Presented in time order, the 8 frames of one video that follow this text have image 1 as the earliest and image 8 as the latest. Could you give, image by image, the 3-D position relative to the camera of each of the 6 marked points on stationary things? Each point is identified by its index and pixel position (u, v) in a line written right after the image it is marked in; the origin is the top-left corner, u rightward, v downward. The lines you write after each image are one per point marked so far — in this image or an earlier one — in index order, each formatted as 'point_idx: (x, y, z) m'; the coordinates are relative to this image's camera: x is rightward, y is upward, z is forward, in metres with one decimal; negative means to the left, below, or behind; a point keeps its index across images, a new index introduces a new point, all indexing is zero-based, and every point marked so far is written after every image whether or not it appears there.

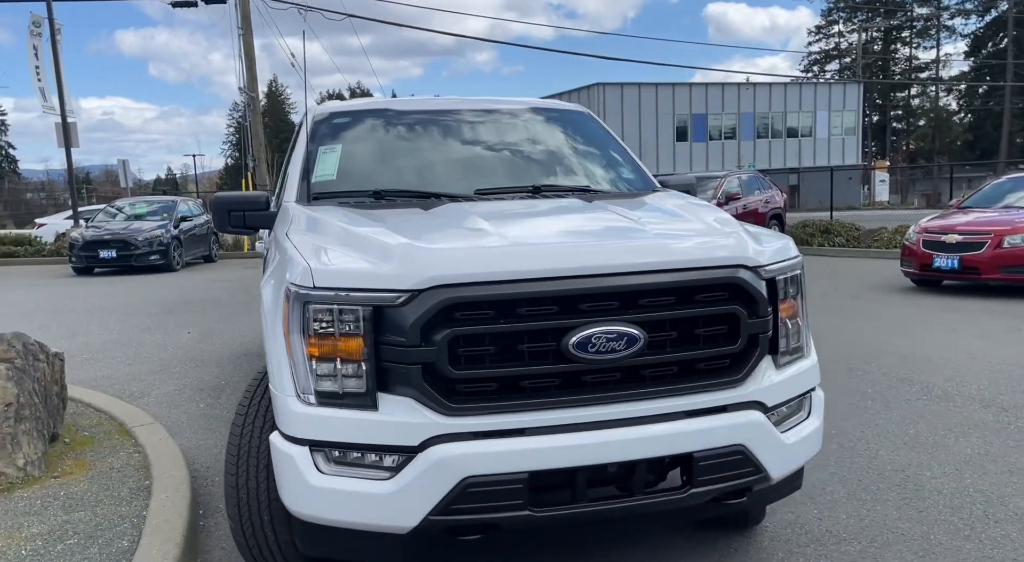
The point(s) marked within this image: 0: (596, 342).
0: (+0.3, -0.2, +2.2) m
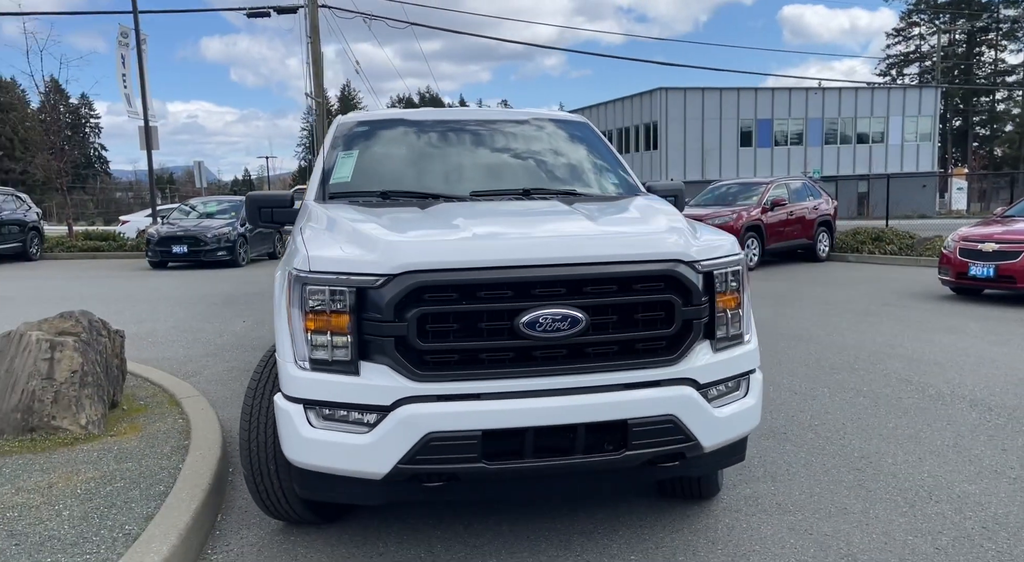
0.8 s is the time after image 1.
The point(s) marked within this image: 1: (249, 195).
0: (+0.1, -0.2, +2.6) m
1: (-1.5, +0.5, +4.0) m
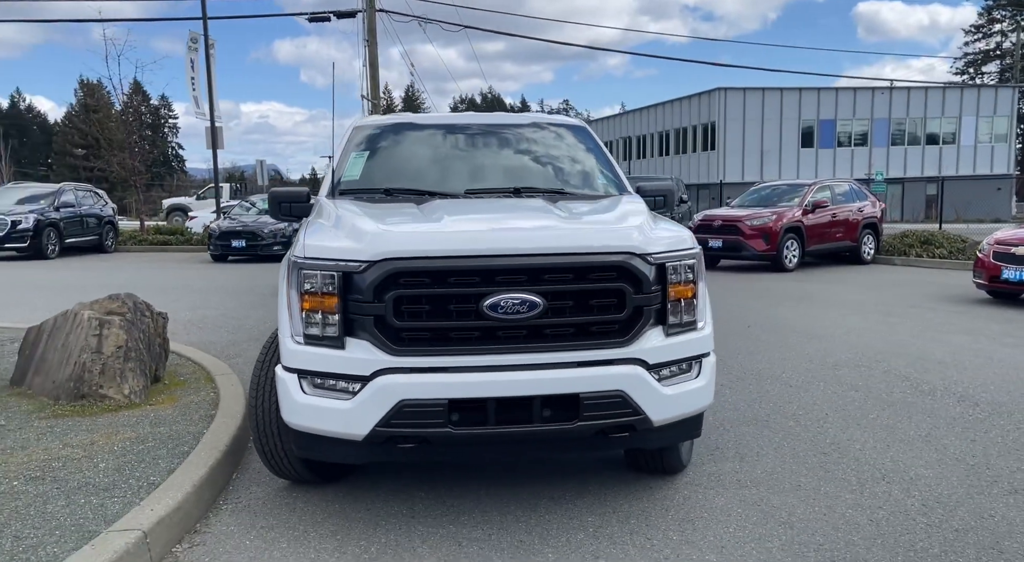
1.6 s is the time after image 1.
0: (0.0, -0.1, +3.0) m
1: (-1.5, +0.6, +4.5) m
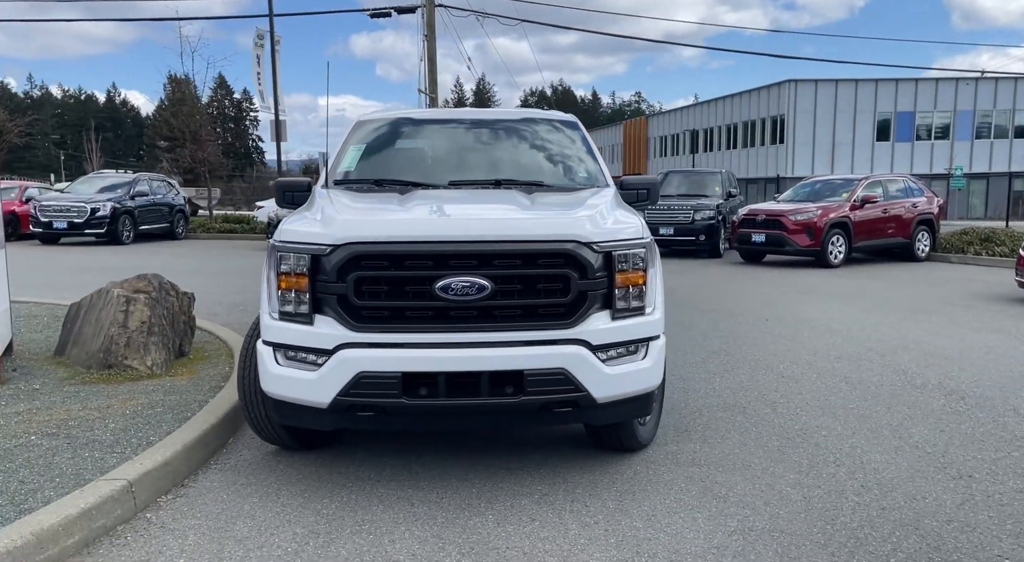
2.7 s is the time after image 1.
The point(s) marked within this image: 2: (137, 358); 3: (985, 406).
0: (-0.3, 0.0, +3.3) m
1: (-1.6, +0.7, +4.9) m
2: (-2.8, -0.6, +5.1) m
3: (+3.2, -0.8, +4.7) m
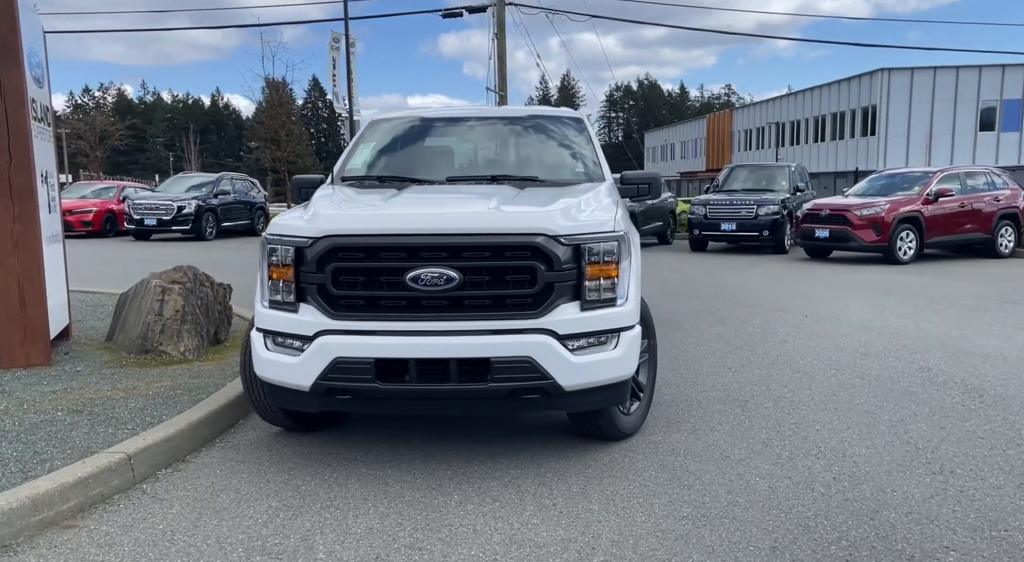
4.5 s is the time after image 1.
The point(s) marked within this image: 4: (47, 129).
0: (-0.4, 0.0, +3.4) m
1: (-1.6, +0.7, +5.2) m
2: (-2.7, -0.5, +5.5) m
3: (+3.2, -0.8, +4.5) m
4: (-4.0, +1.3, +6.0) m
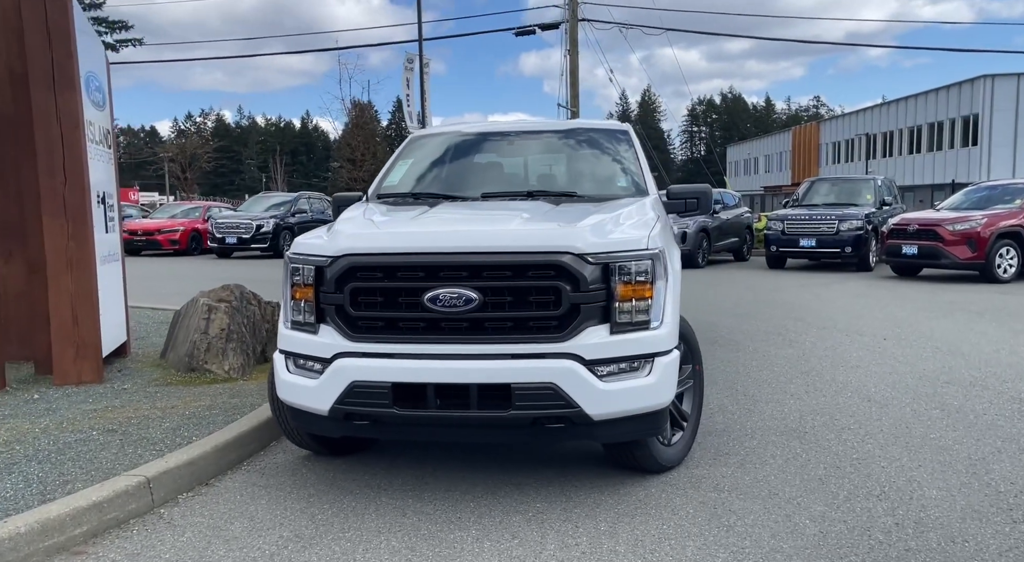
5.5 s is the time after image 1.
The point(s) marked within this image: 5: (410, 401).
0: (-0.3, -0.1, +3.3) m
1: (-1.3, +0.6, +5.1) m
2: (-2.4, -0.7, +5.6) m
3: (+3.4, -0.9, +3.9) m
4: (-3.6, +1.2, +6.3) m
5: (-0.5, -0.6, +3.3) m
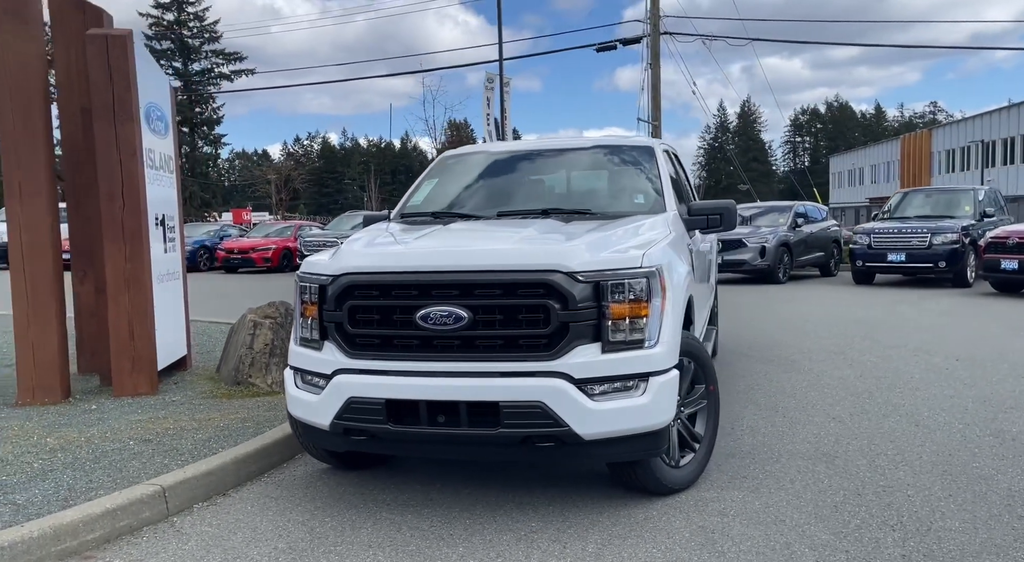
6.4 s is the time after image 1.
0: (-0.4, -0.2, +3.3) m
1: (-1.1, +0.5, +5.3) m
2: (-2.1, -0.8, +5.9) m
3: (+3.4, -1.0, +3.5) m
4: (-3.3, +1.0, +6.7) m
5: (-0.5, -0.7, +3.4) m
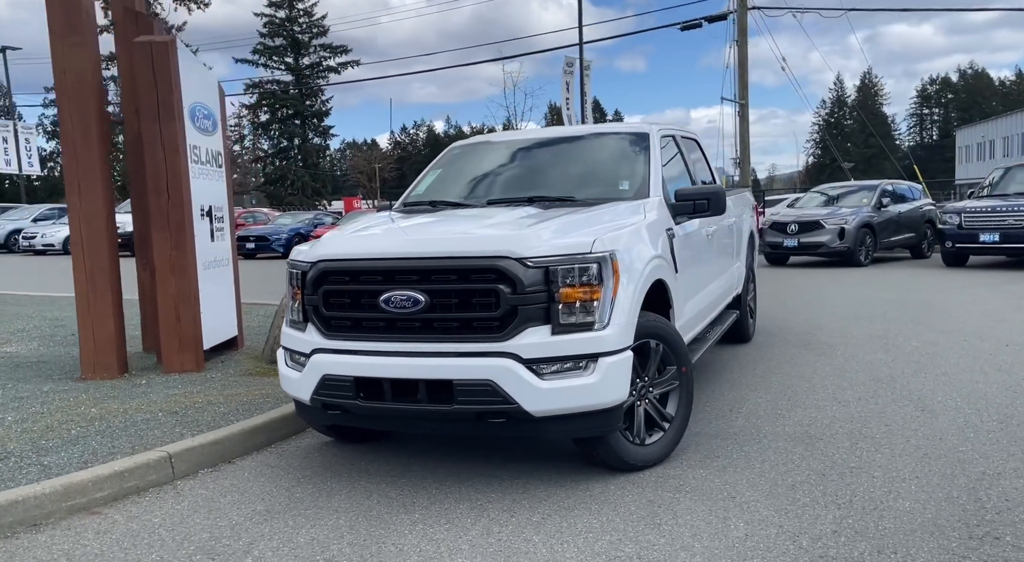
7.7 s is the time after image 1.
0: (-0.6, -0.1, +3.5) m
1: (-1.1, +0.6, +5.6) m
2: (-2.0, -0.7, +6.3) m
3: (+3.2, -0.9, +3.3) m
4: (-3.1, +1.1, +7.3) m
5: (-0.7, -0.6, +3.6) m
